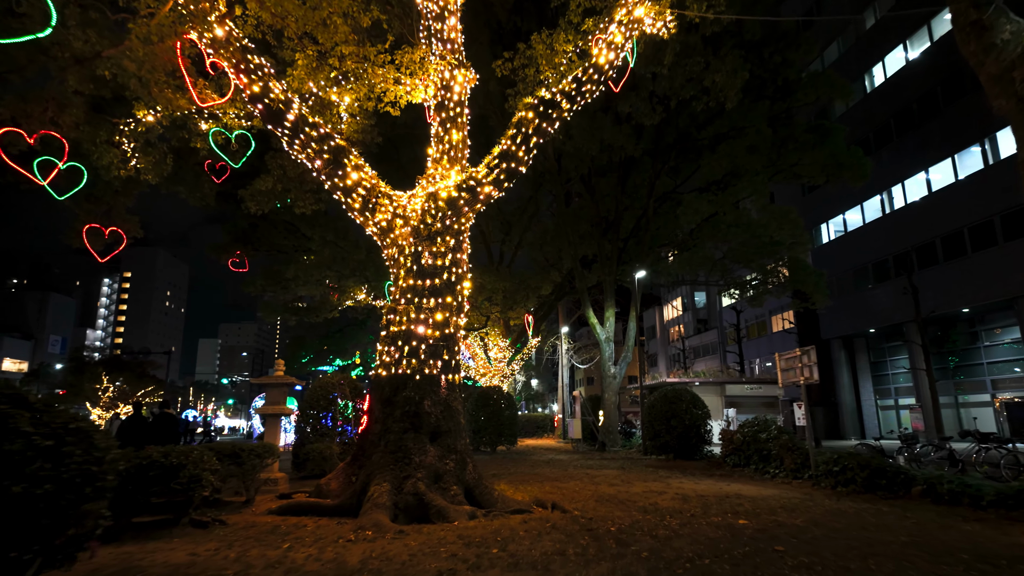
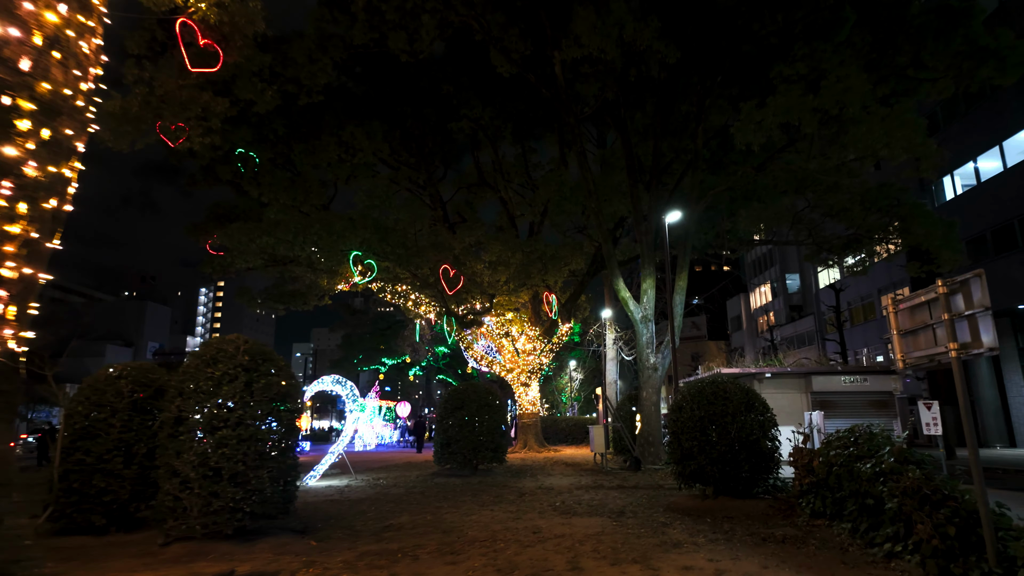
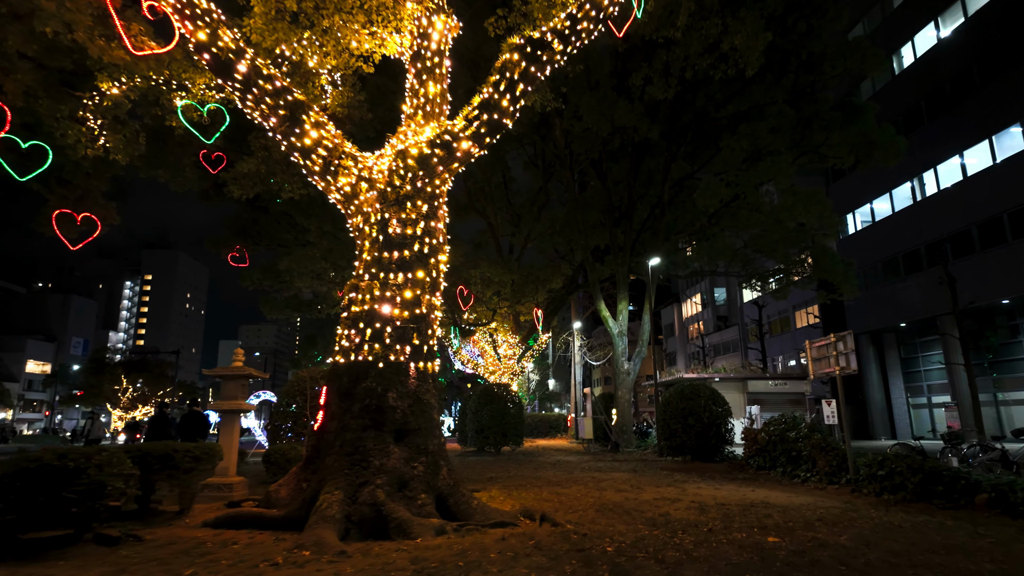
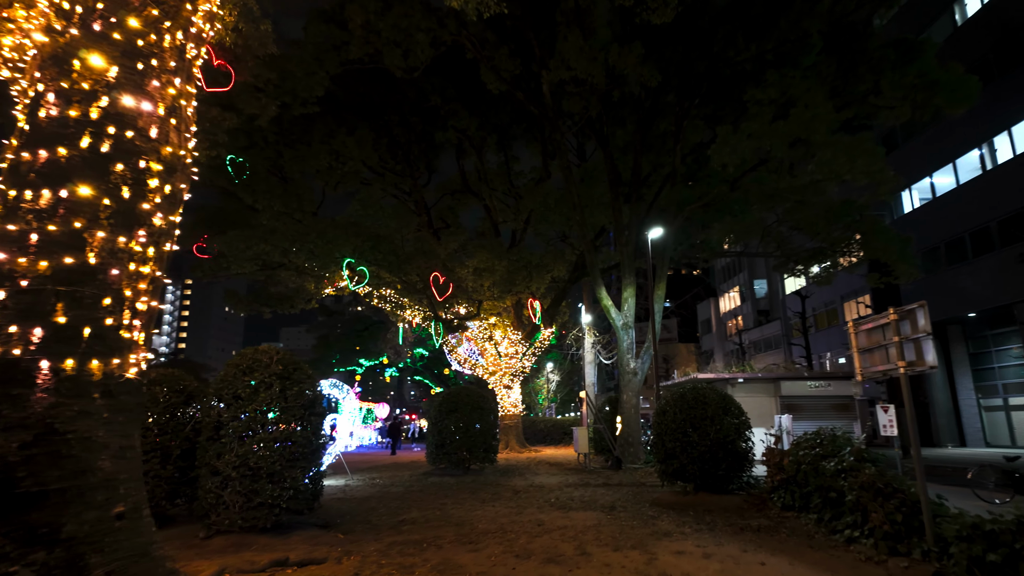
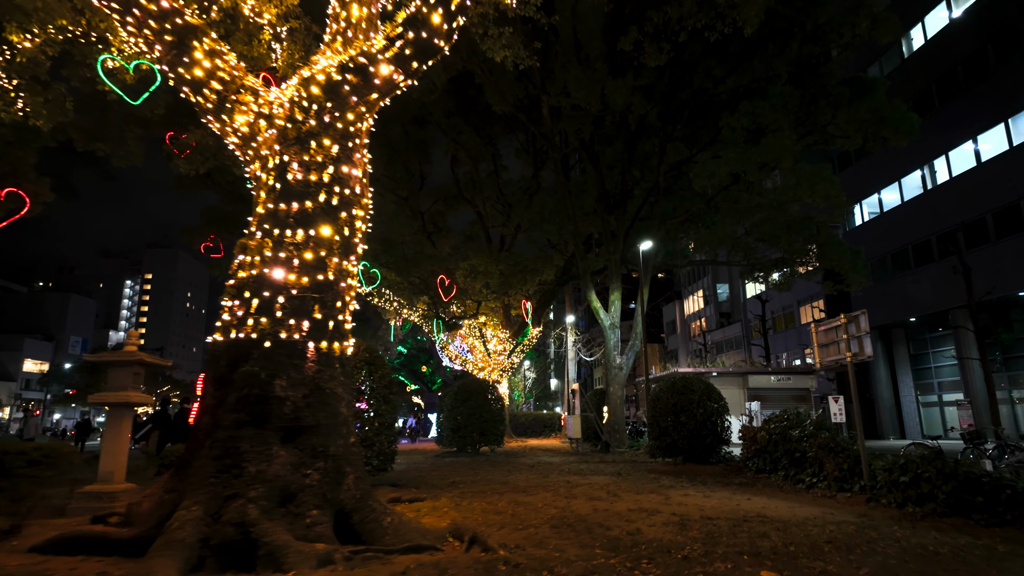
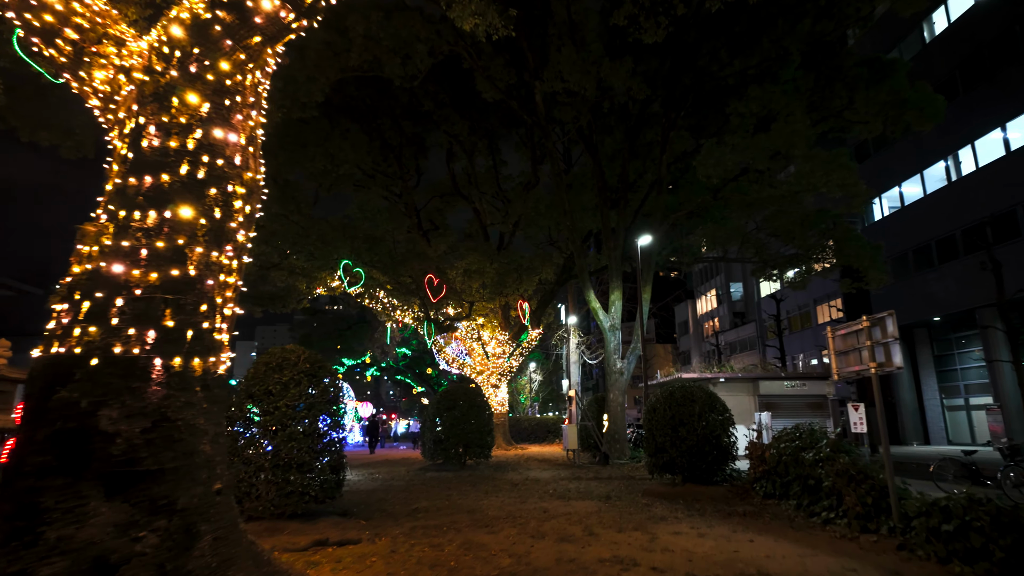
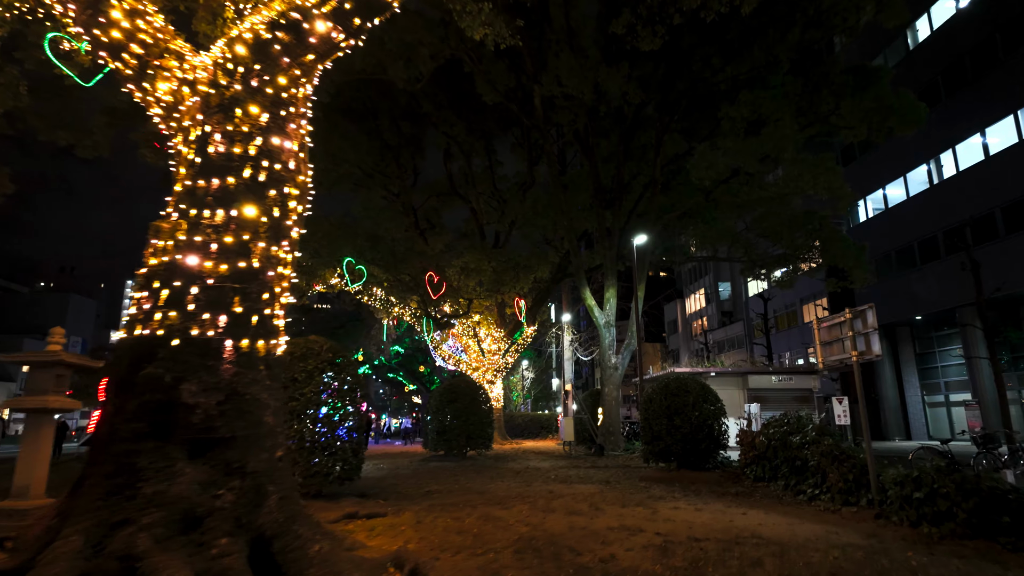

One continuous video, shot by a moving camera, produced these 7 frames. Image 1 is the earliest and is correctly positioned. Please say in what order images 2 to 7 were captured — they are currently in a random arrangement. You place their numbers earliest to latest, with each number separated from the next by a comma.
3, 5, 7, 6, 4, 2
